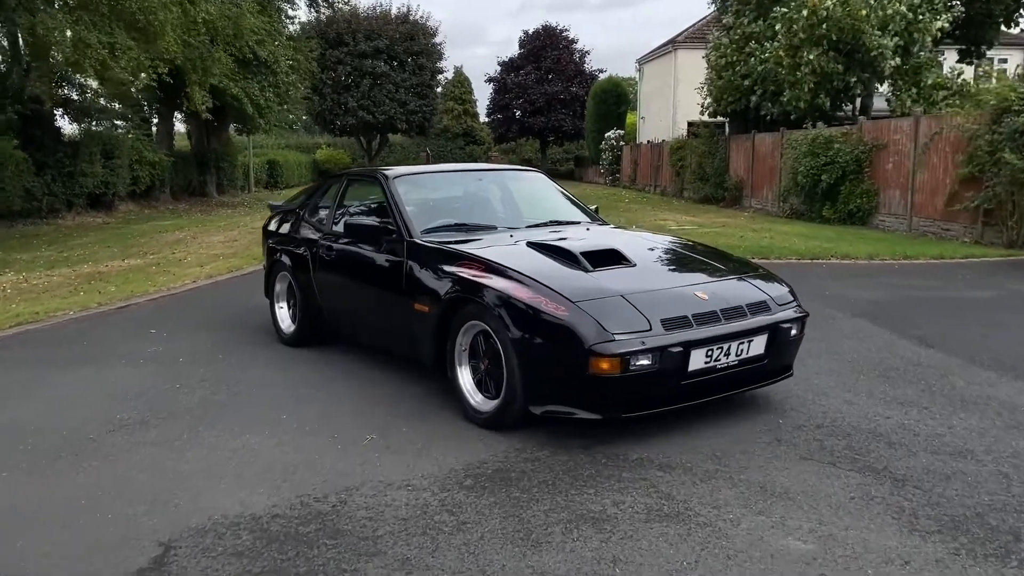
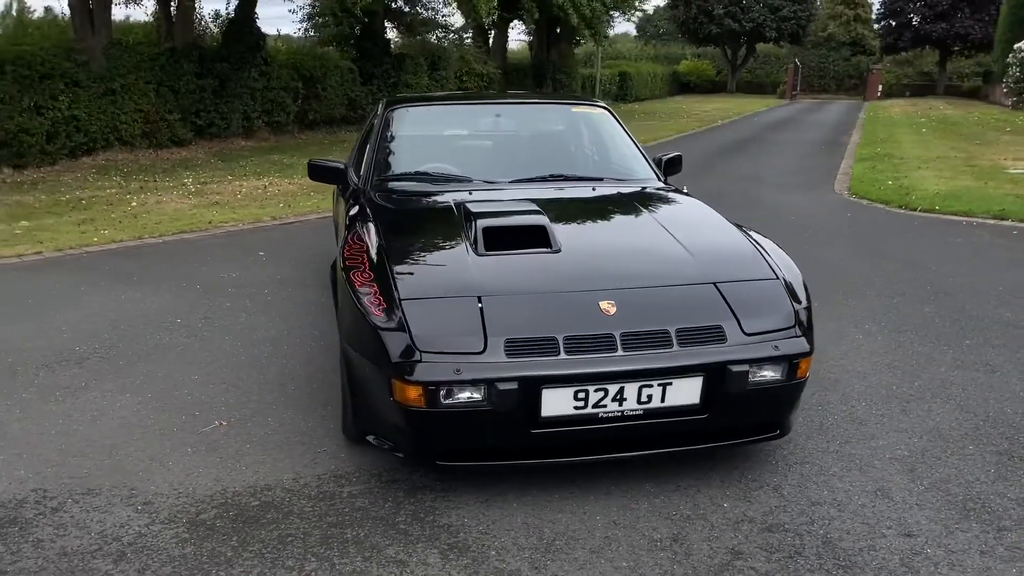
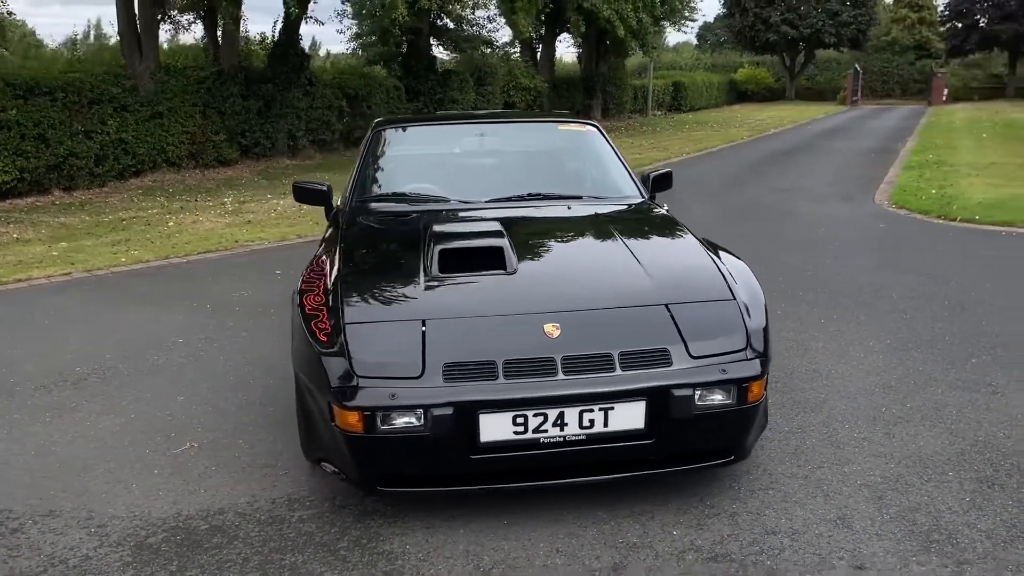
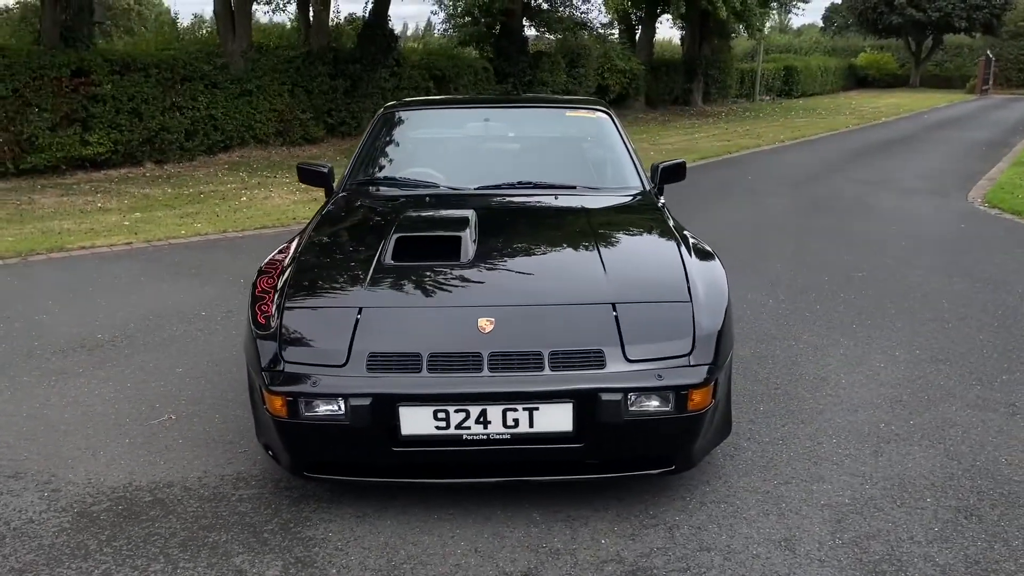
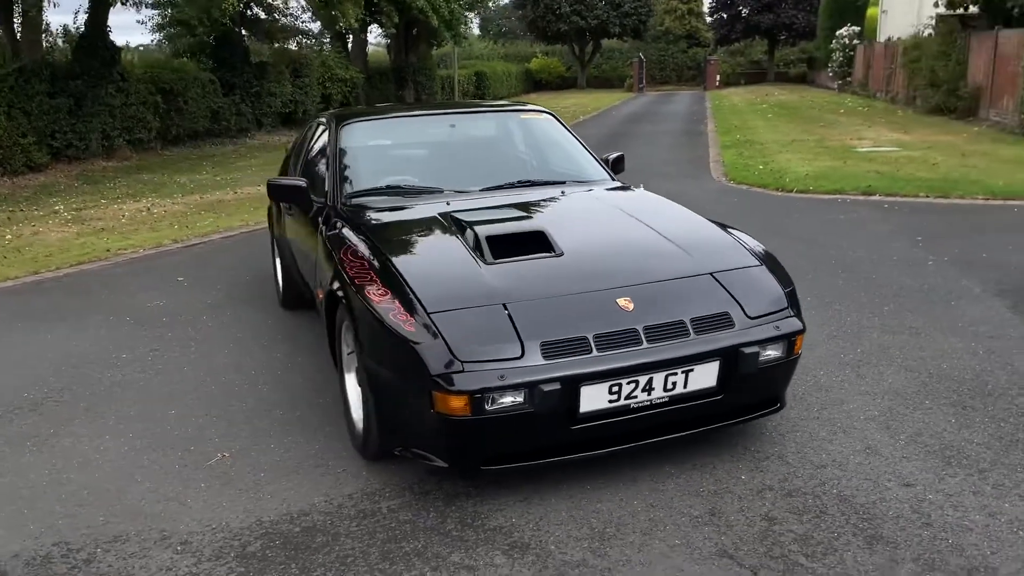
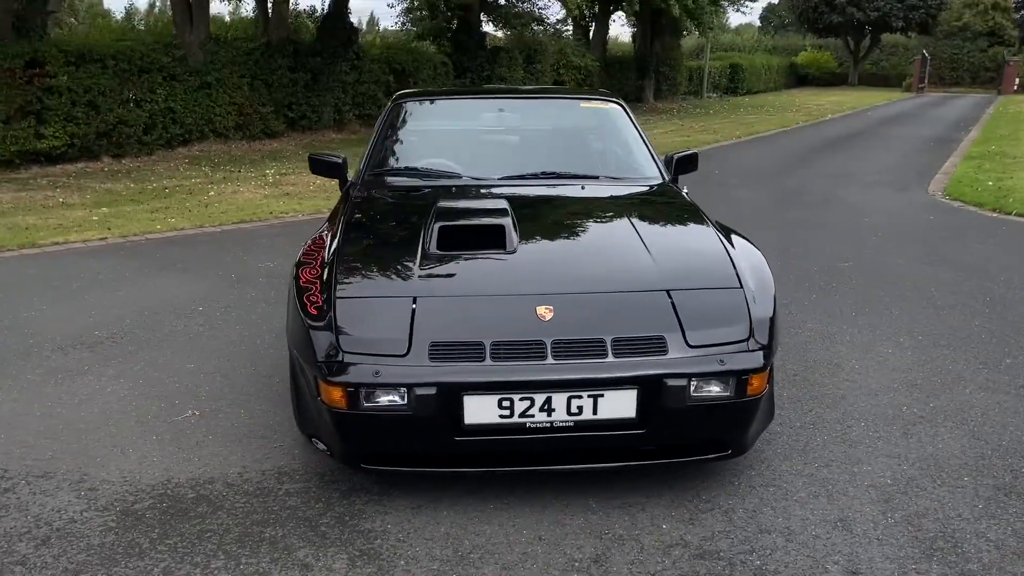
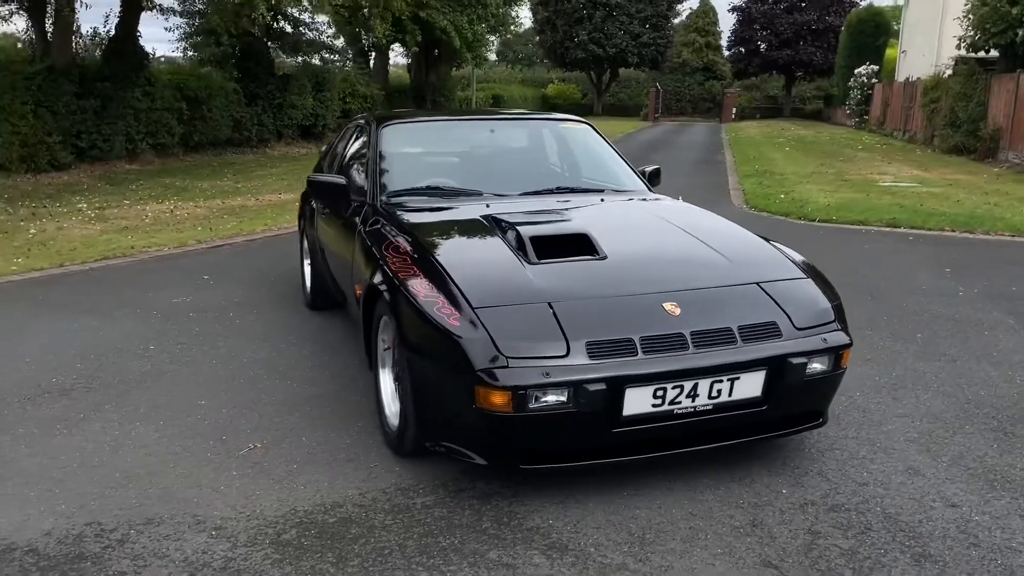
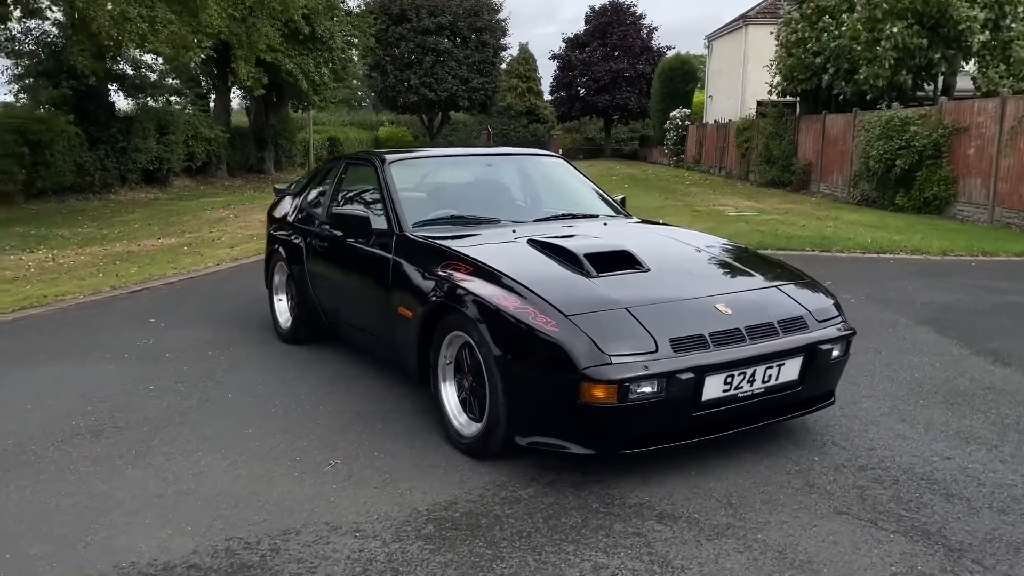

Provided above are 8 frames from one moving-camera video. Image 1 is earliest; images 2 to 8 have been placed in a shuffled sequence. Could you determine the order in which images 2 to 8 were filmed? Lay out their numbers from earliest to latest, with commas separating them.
8, 7, 2, 6, 4, 3, 5
